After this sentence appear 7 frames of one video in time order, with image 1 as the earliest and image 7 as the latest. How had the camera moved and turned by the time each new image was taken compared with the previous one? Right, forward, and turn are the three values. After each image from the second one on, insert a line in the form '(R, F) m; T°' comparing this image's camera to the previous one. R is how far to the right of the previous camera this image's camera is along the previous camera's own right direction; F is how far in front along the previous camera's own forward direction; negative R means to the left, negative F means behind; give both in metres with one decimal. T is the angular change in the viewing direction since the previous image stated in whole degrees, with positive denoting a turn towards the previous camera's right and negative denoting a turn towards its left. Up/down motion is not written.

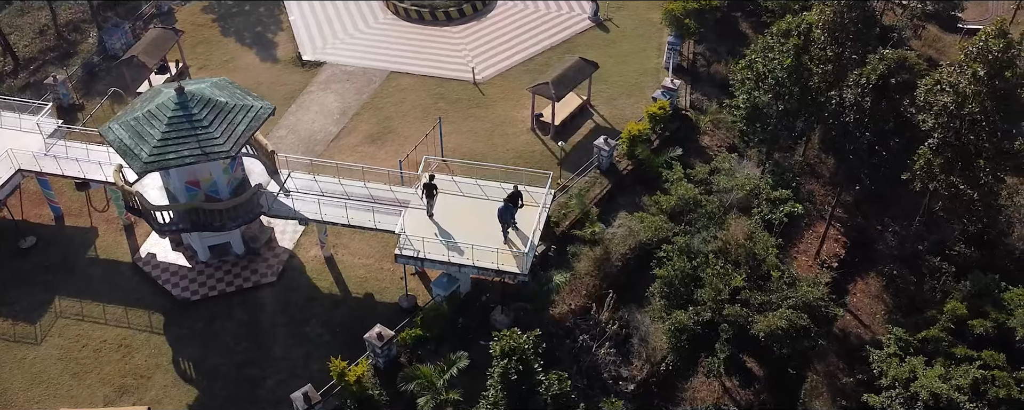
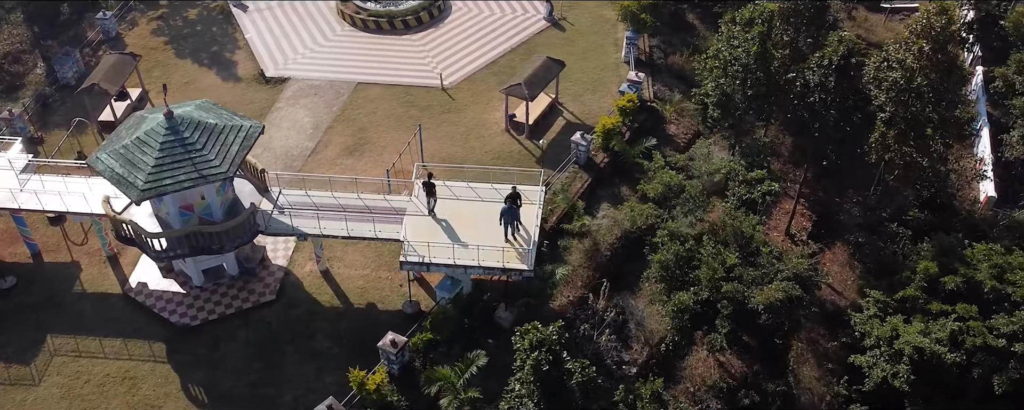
(-1.9, -0.5) m; +5°
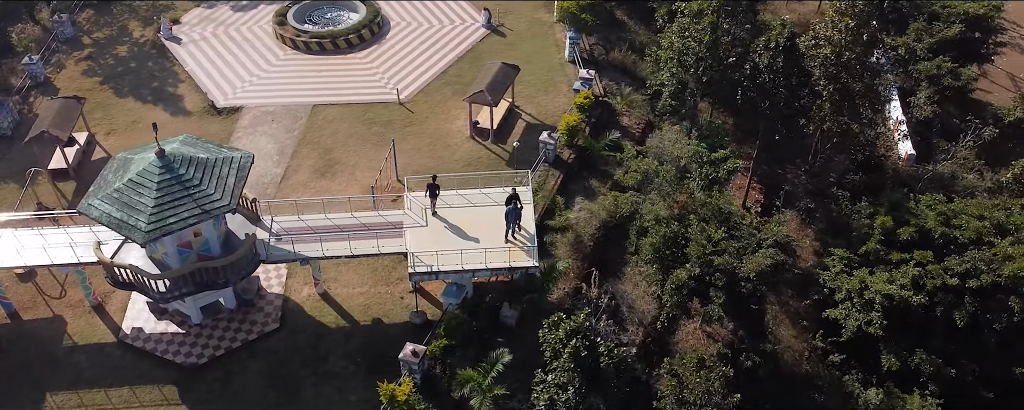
(-2.7, -0.7) m; +7°
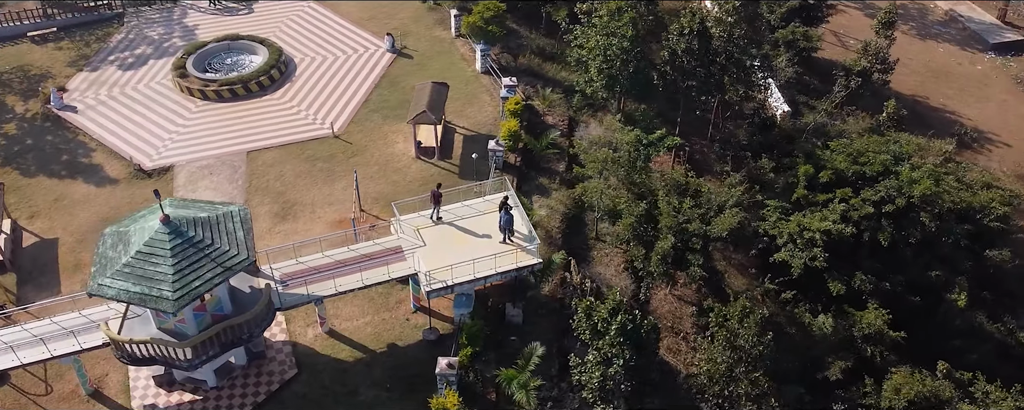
(-4.7, -0.9) m; +12°
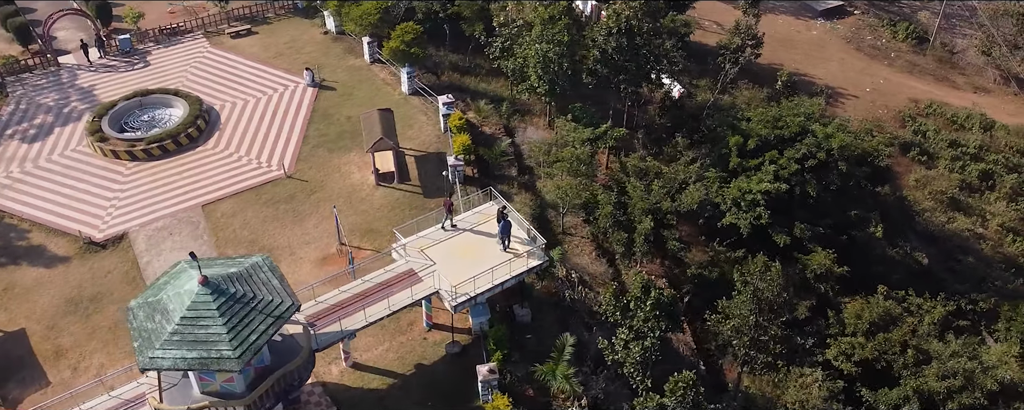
(-4.9, -0.9) m; +12°
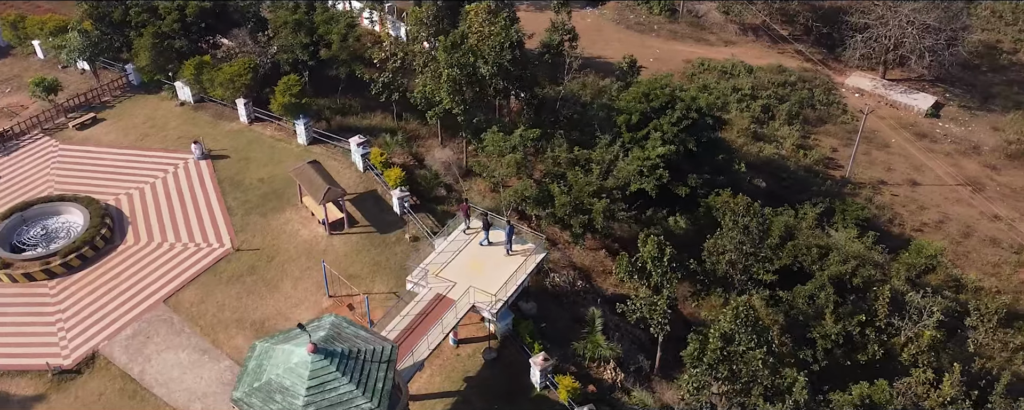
(-8.5, -1.1) m; +19°
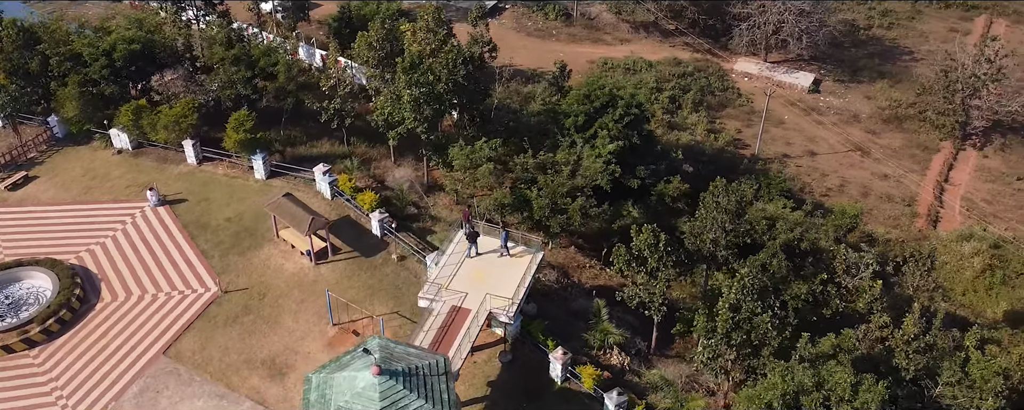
(-4.3, -0.9) m; +9°
